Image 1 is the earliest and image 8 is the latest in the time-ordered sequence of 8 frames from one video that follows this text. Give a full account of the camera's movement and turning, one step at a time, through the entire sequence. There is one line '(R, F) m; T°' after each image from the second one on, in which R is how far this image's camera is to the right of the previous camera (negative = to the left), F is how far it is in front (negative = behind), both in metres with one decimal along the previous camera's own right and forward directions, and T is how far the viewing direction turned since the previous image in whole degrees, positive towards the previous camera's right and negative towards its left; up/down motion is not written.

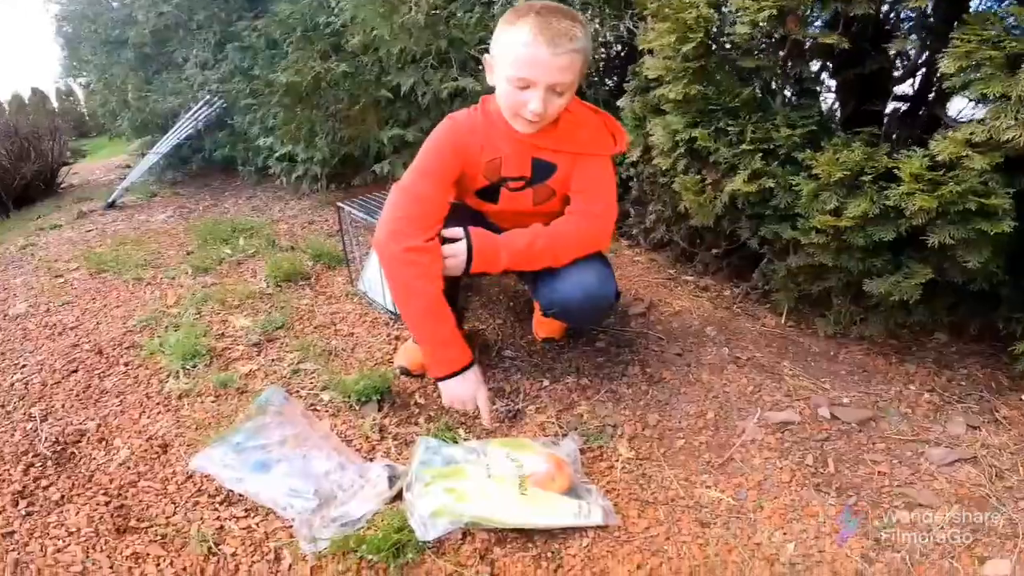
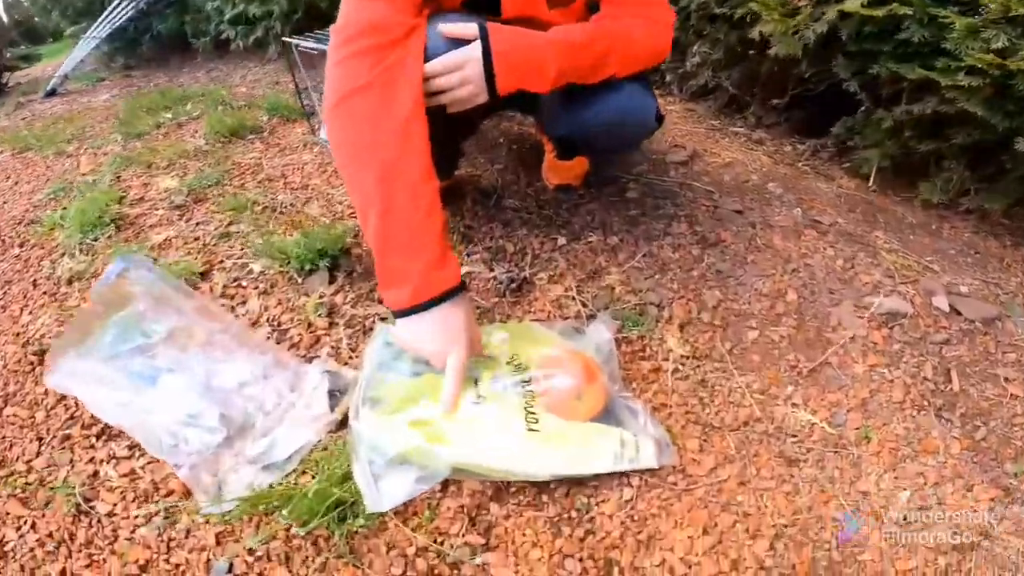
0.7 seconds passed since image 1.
(0.0, +0.9) m; 0°
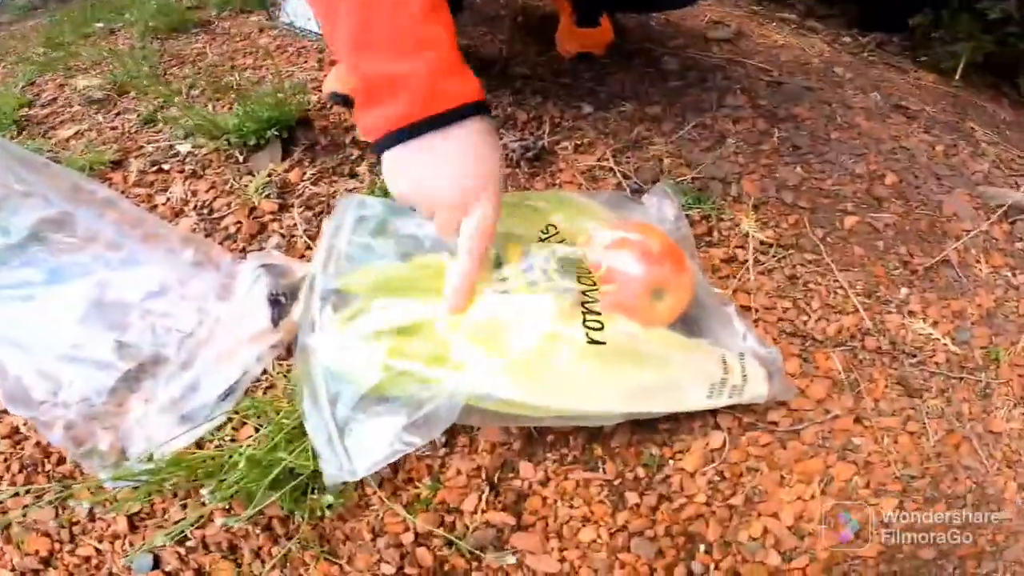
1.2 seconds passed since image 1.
(-0.1, +0.5) m; +1°
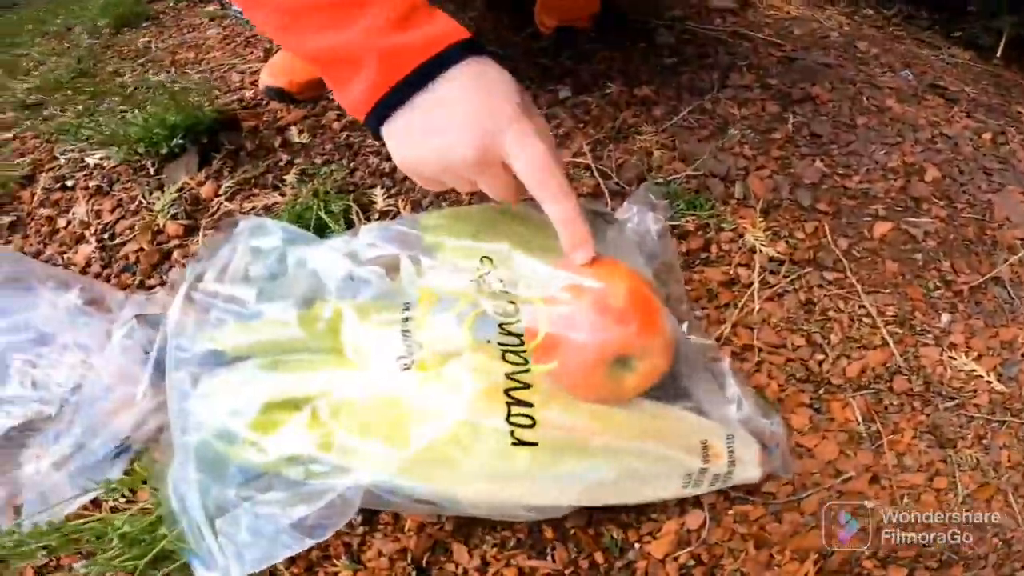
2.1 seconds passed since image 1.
(+0.1, +0.2) m; -1°
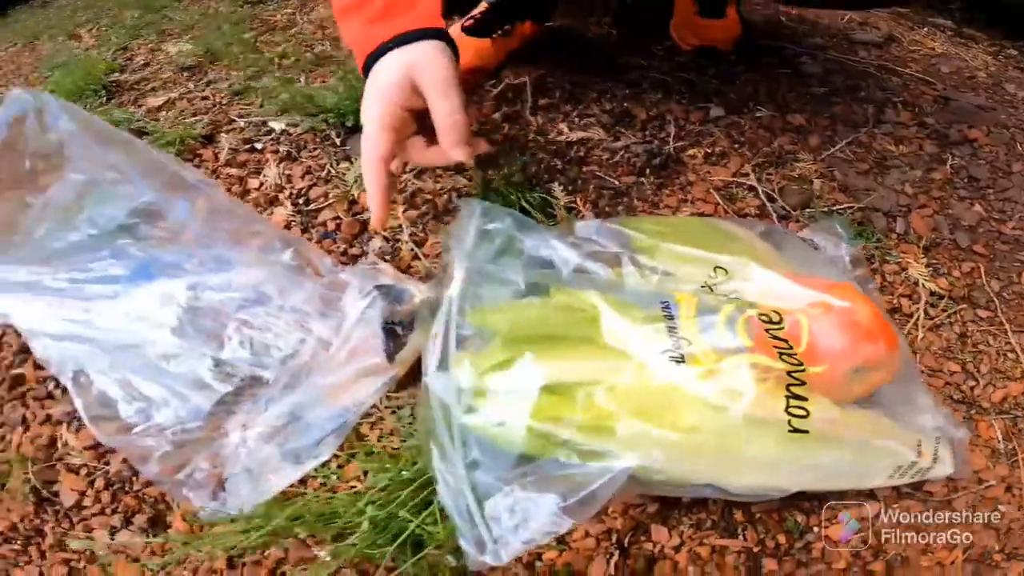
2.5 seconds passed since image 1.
(-0.2, -0.1) m; -1°
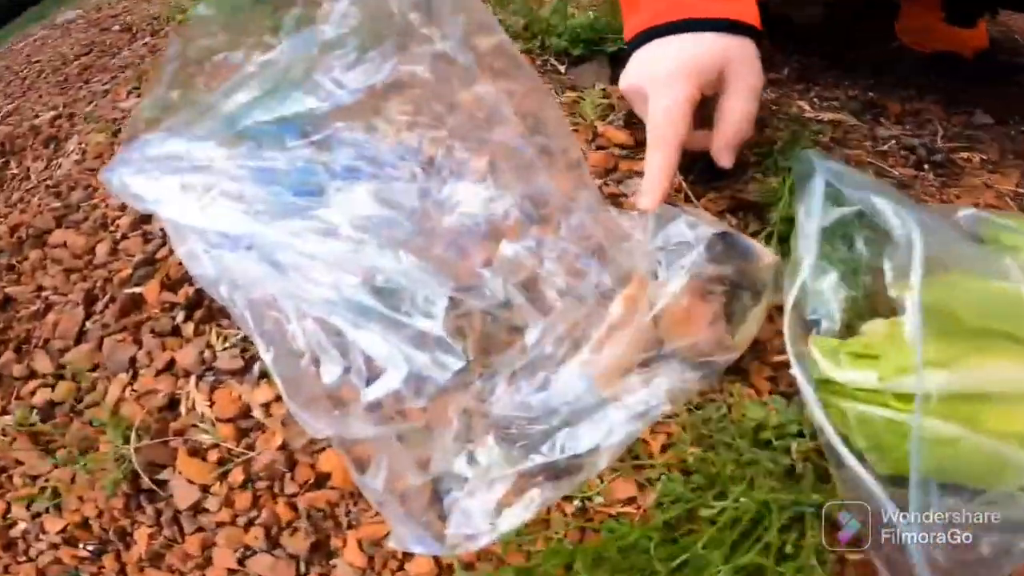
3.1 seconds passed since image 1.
(-0.2, +0.3) m; -3°
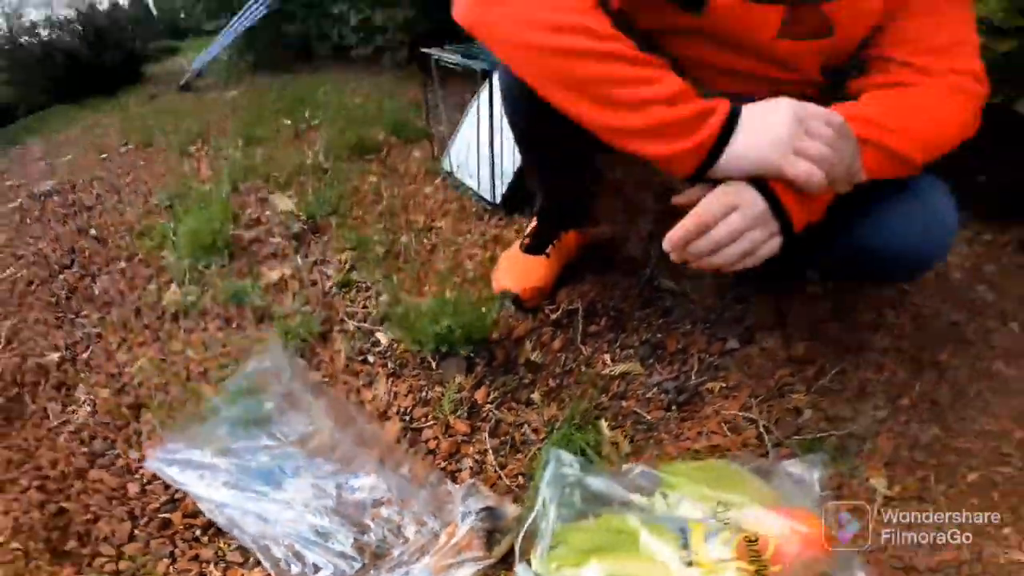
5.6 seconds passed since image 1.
(+0.1, -0.7) m; +3°
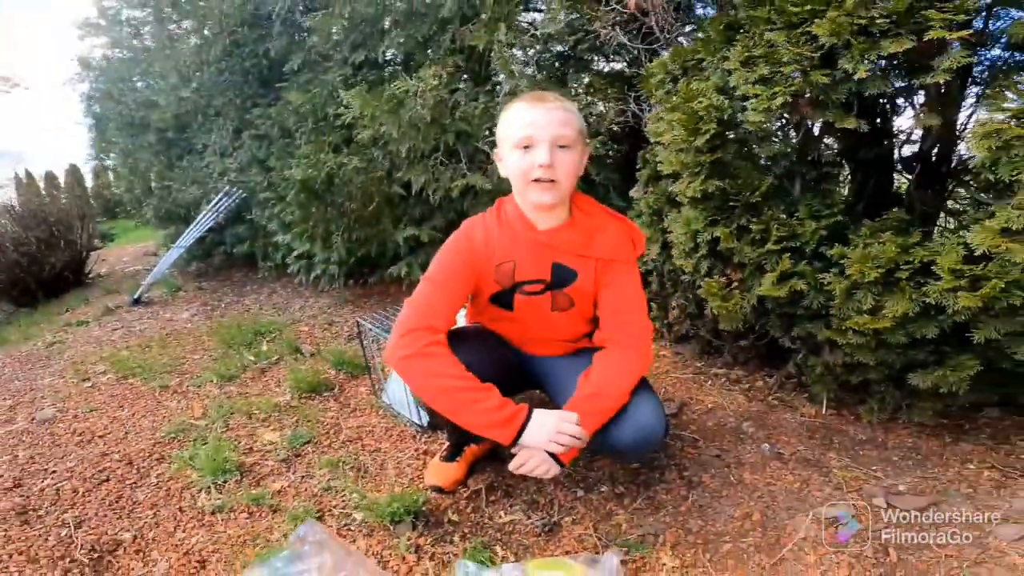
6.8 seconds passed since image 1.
(+0.2, -1.1) m; +3°
